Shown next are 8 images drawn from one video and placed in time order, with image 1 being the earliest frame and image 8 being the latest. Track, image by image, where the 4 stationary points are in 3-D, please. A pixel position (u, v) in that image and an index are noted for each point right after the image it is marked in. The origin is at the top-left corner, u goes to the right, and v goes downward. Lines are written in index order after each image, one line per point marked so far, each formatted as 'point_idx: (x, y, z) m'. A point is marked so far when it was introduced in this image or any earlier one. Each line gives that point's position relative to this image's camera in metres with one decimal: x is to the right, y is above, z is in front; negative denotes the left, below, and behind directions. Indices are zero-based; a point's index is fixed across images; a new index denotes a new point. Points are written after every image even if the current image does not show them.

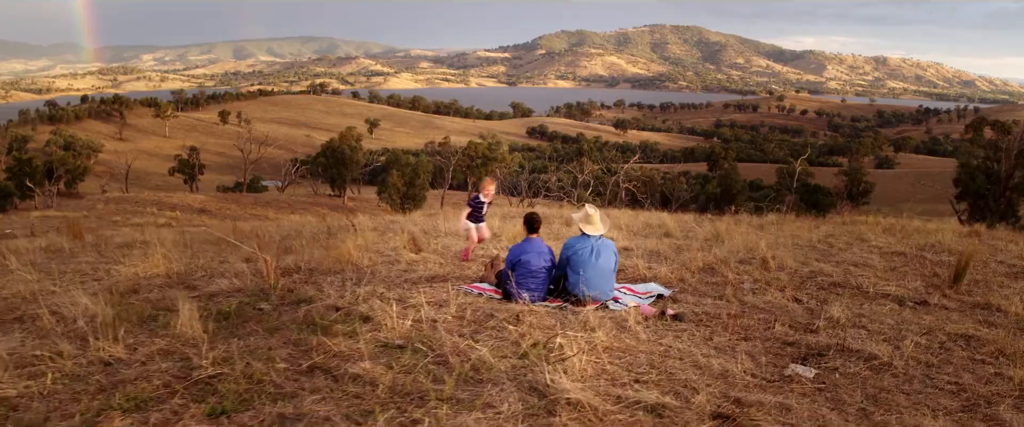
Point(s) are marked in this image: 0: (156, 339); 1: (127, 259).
0: (-1.1, -0.3, +1.6) m
1: (-2.2, -0.2, +3.0) m
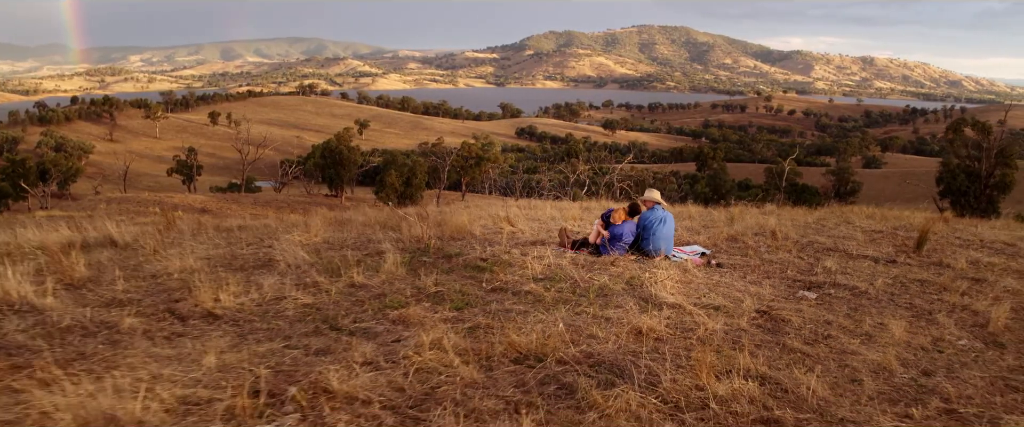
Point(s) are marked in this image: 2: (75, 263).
0: (-0.6, -0.3, +2.3) m
1: (-1.8, -0.2, +3.7) m
2: (-2.0, -0.2, +2.5) m
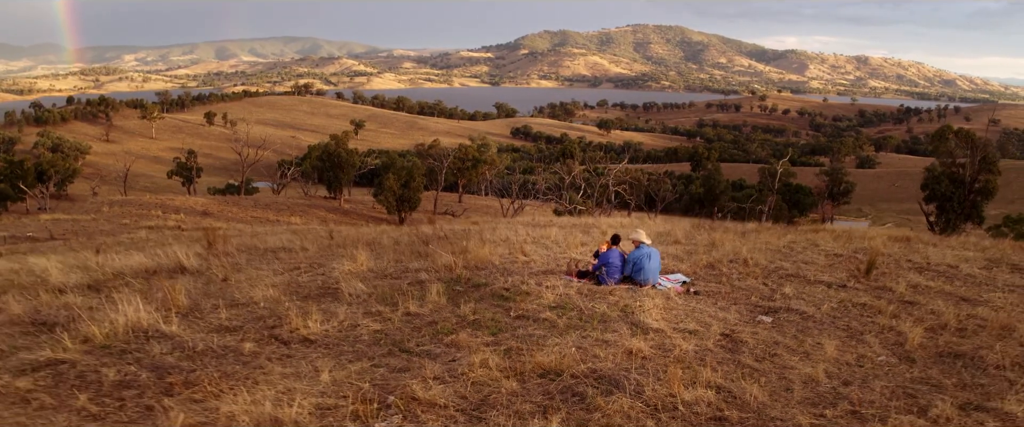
0: (-0.5, -0.5, +2.9) m
1: (-1.7, -0.4, +4.3) m
2: (-1.9, -0.5, +3.1) m
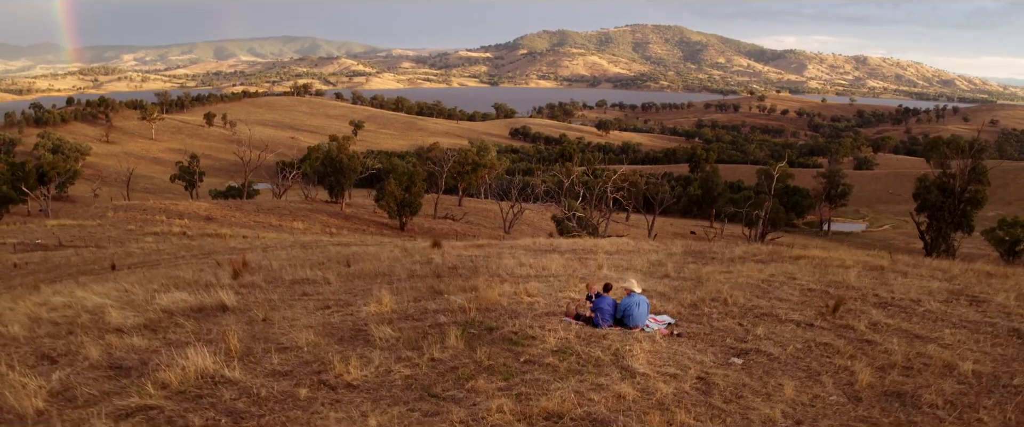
0: (-0.5, -0.8, +3.3) m
1: (-1.7, -0.7, +4.8) m
2: (-1.9, -0.8, +3.5) m
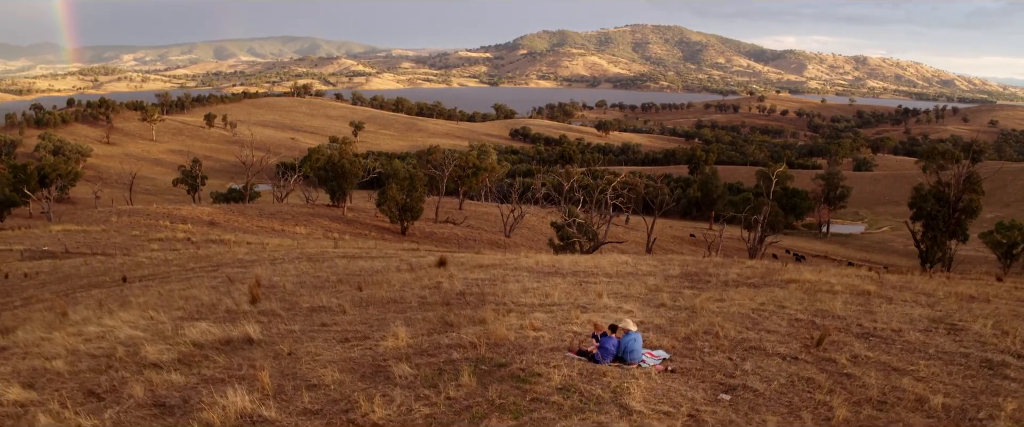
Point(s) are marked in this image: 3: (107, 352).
0: (-0.4, -1.2, +3.7) m
1: (-1.6, -1.1, +5.1) m
2: (-1.8, -1.1, +3.9) m
3: (-3.4, -1.2, +4.6) m
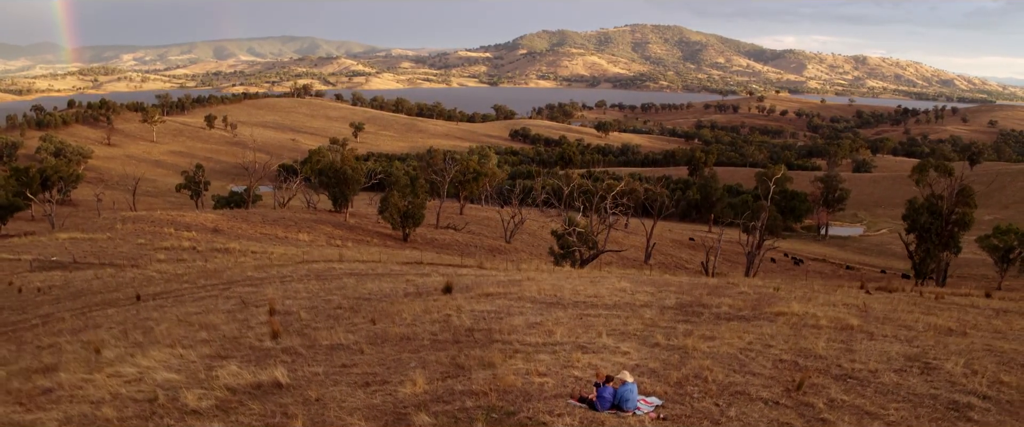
0: (-0.4, -1.7, +4.1) m
1: (-1.5, -1.6, +5.5) m
2: (-1.8, -1.7, +4.3) m
3: (-3.3, -1.7, +5.0) m
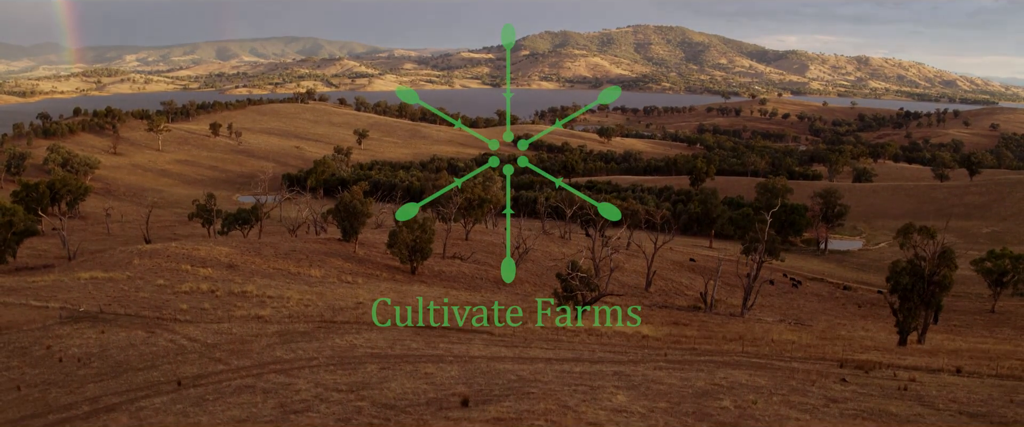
0: (-0.2, -4.2, +5.4) m
1: (-1.4, -4.1, +6.8) m
2: (-1.6, -4.2, +5.6) m
3: (-3.2, -4.2, +6.3) m
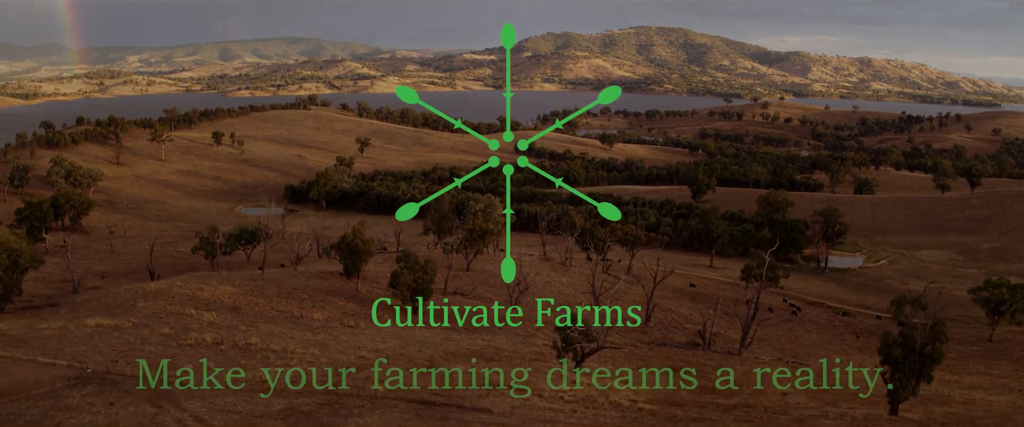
0: (-0.3, -7.3, +5.9) m
1: (-1.5, -7.2, +7.3) m
2: (-1.7, -7.3, +6.1) m
3: (-3.3, -7.3, +6.8) m
